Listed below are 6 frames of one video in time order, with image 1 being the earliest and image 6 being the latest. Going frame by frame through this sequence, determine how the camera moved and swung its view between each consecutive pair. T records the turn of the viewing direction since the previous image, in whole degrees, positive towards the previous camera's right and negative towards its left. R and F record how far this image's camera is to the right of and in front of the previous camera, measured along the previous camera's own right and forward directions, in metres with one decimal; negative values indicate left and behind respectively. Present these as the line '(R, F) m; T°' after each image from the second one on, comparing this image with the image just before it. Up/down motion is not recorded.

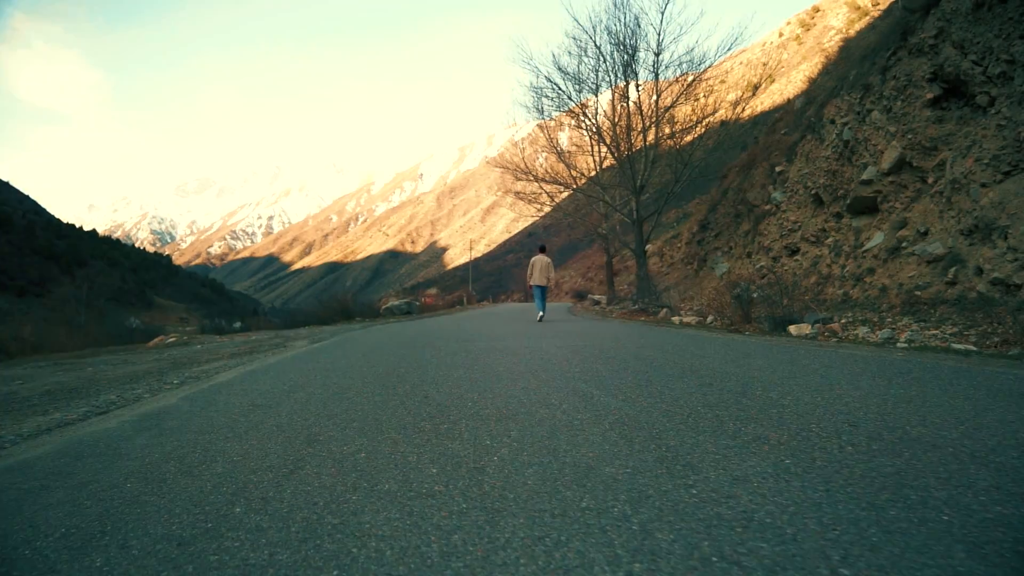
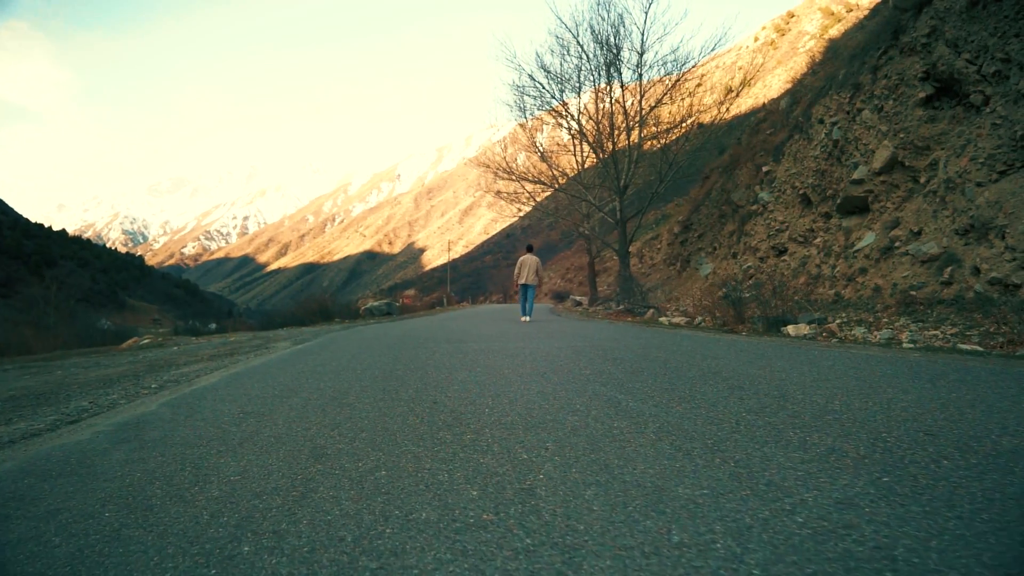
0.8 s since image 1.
(-0.2, +0.3) m; +2°
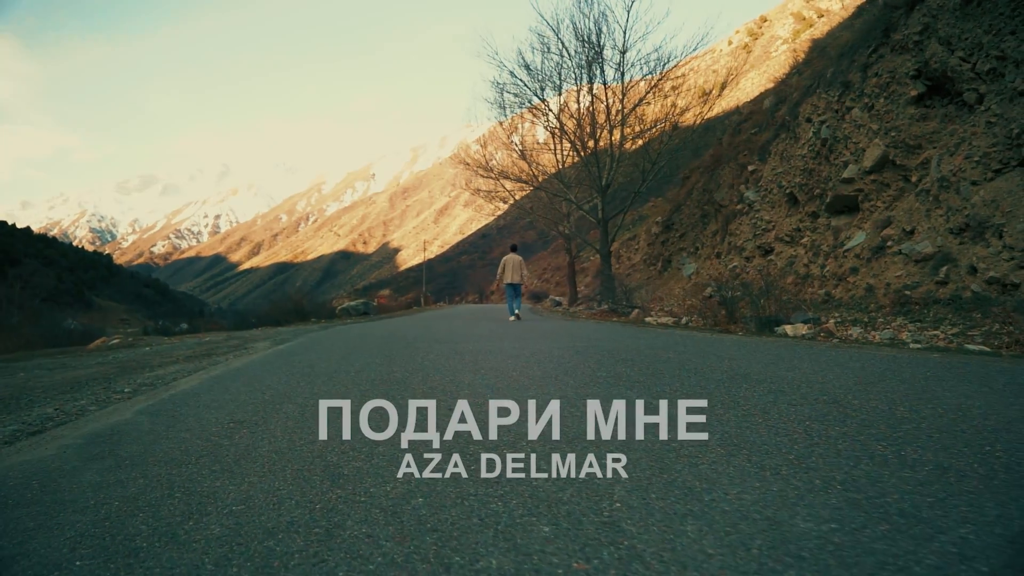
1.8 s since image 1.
(-0.2, +0.4) m; +2°
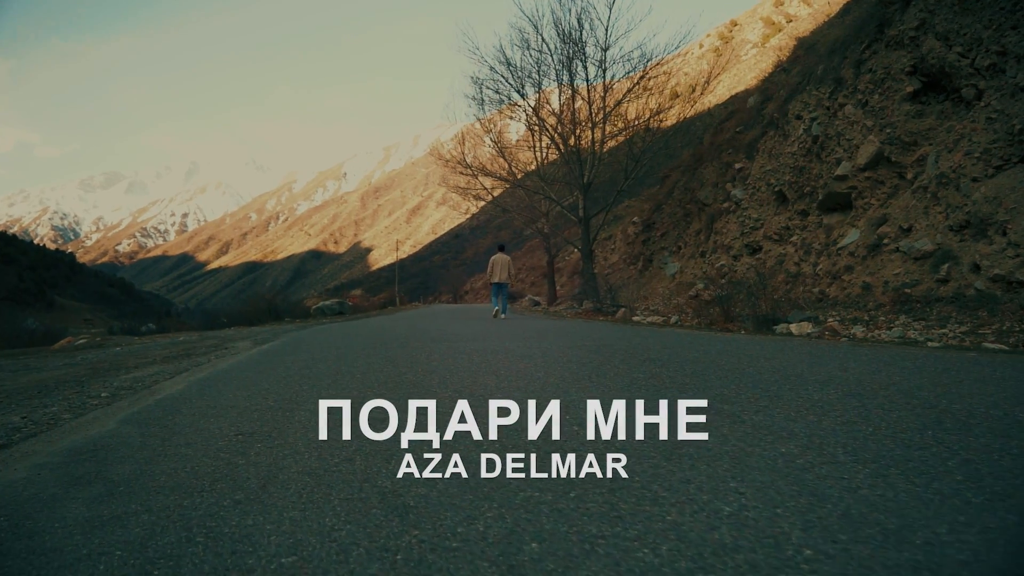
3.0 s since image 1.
(-0.4, +0.5) m; +2°
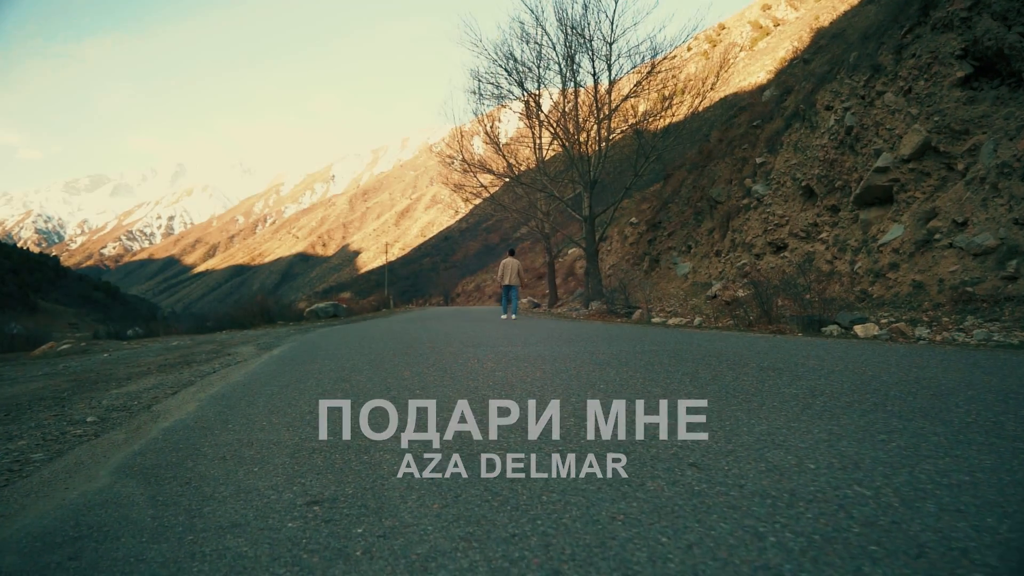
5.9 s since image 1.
(-0.6, +1.0) m; +1°
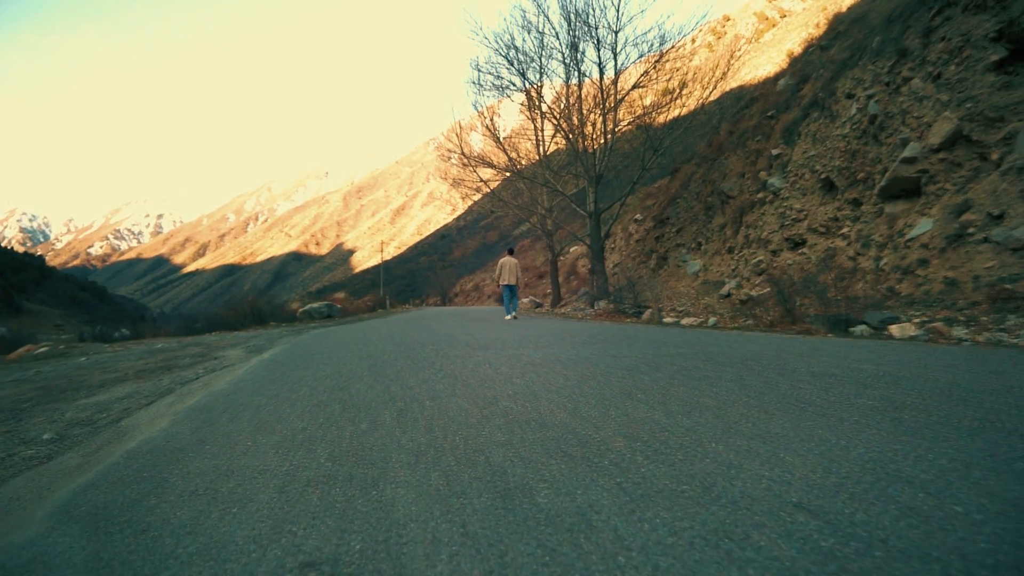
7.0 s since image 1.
(-0.1, +0.6) m; 0°
